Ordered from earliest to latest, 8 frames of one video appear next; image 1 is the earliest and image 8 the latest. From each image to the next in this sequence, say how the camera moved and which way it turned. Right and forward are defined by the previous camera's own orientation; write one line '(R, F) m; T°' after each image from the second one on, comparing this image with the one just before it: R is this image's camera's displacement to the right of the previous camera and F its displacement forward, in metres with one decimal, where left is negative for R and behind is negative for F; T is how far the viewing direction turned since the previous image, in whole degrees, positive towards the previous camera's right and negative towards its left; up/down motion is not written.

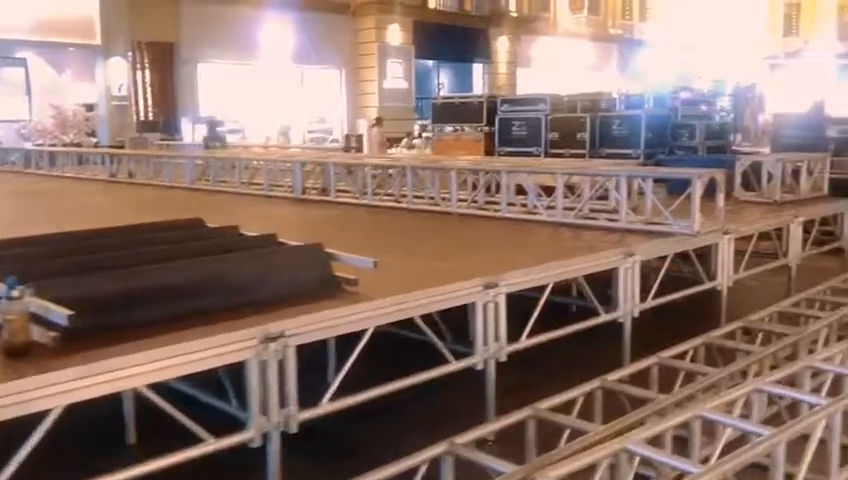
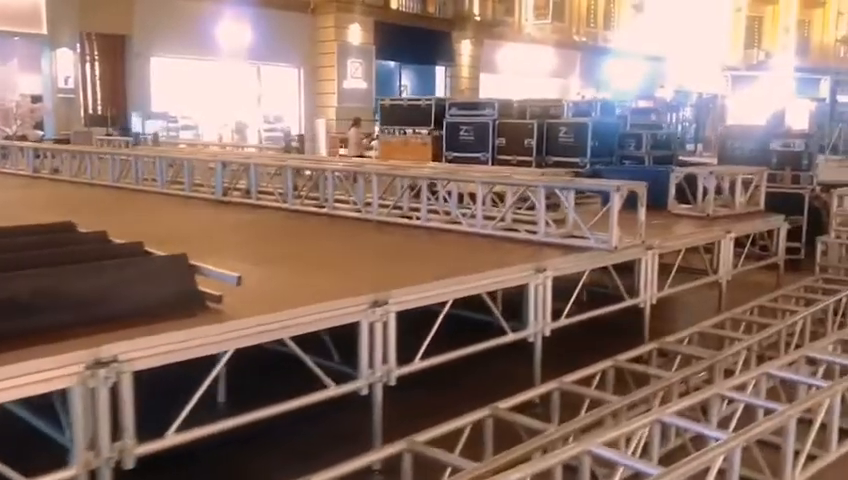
(+0.5, +0.3) m; +2°
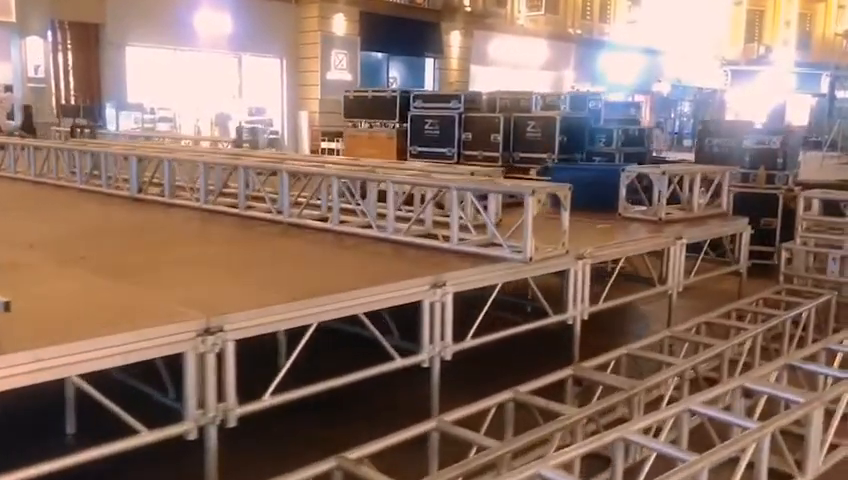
(+0.7, +0.7) m; 0°
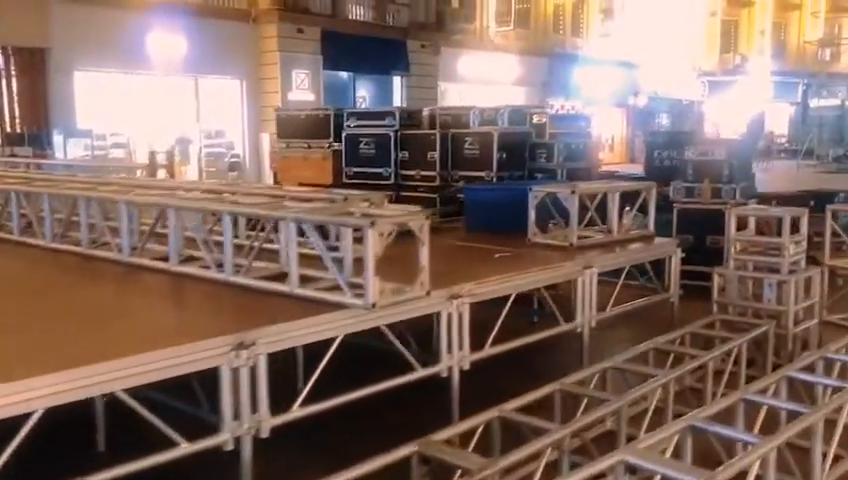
(+0.9, +0.9) m; +1°
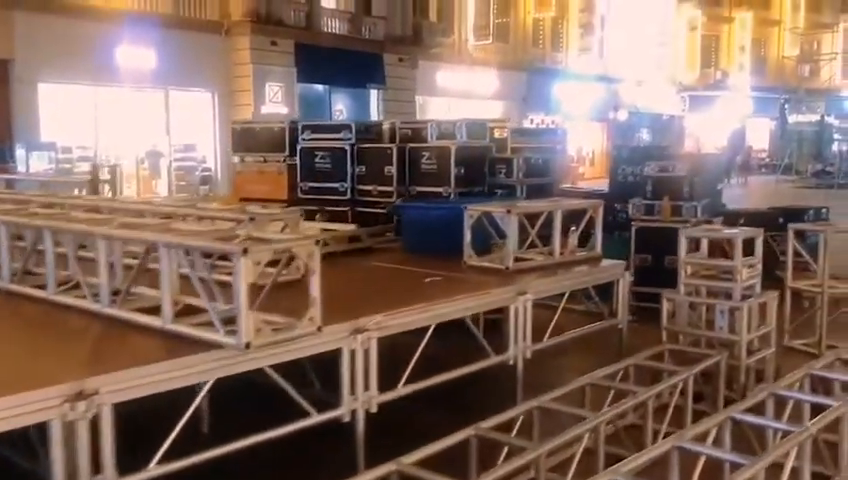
(+0.5, +0.5) m; +1°
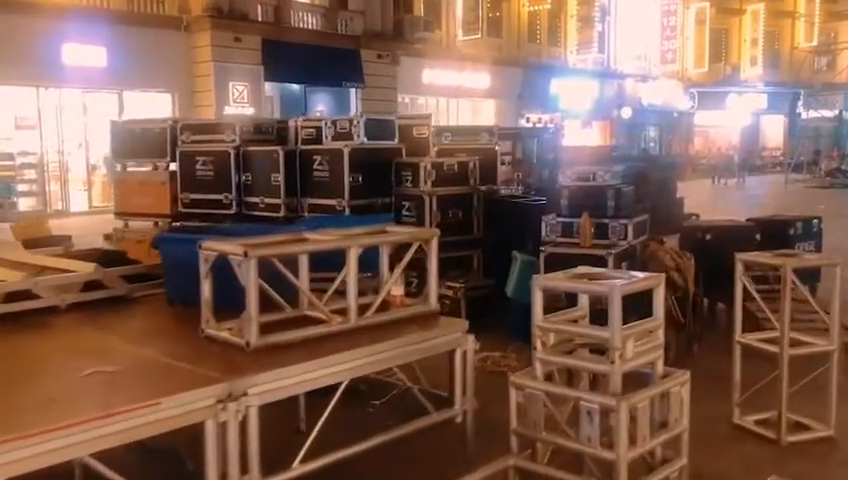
(+1.5, +2.1) m; -1°
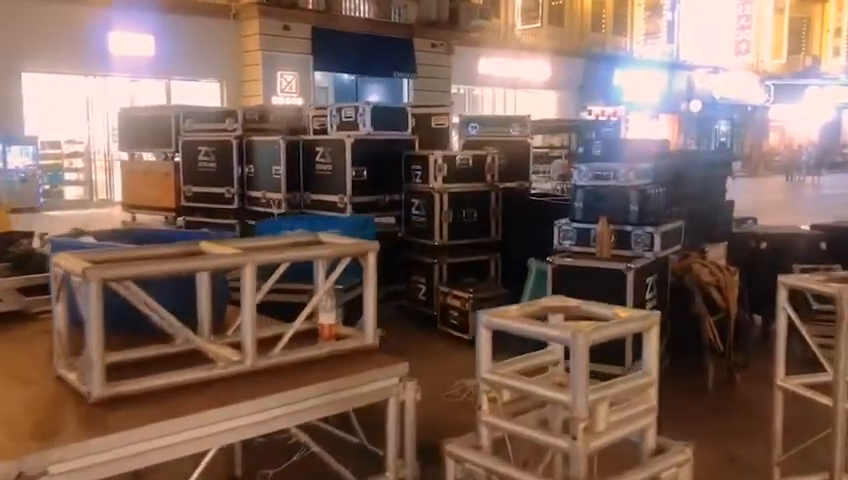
(+0.6, +1.0) m; -5°
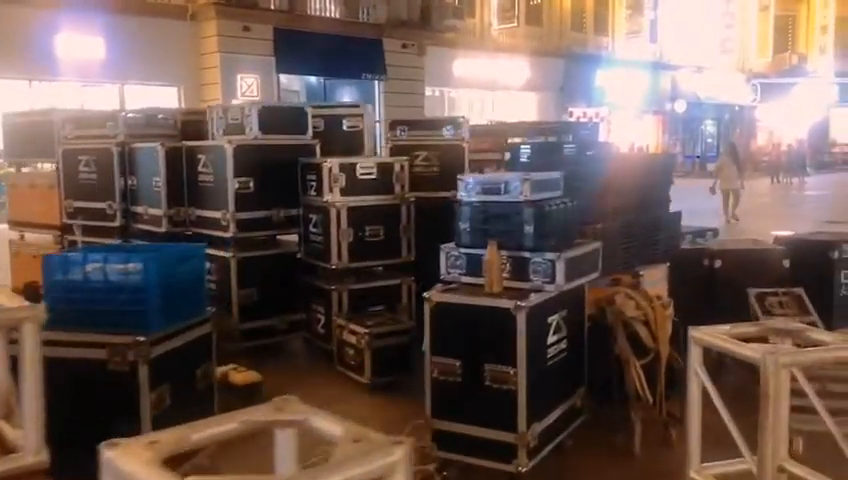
(+0.9, +1.2) m; 0°
